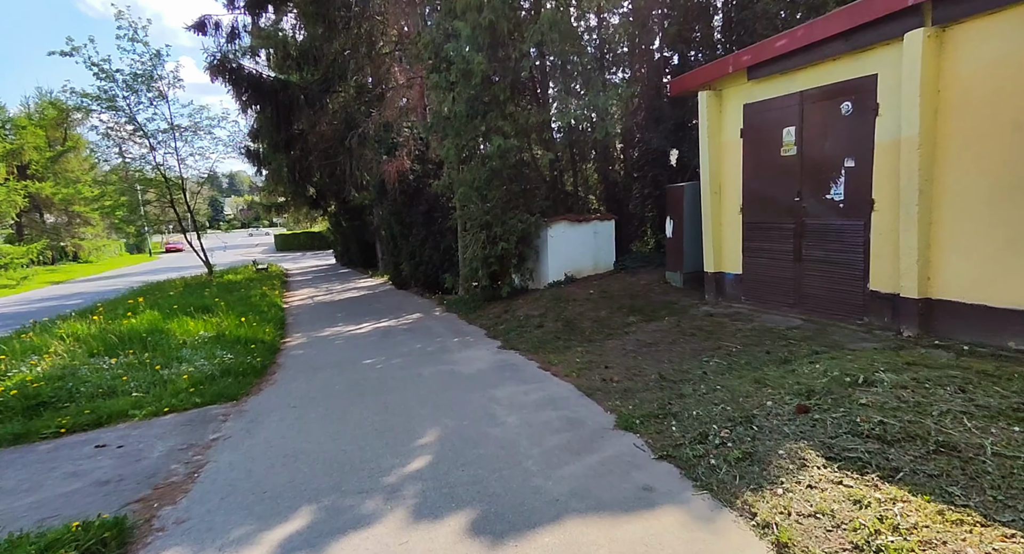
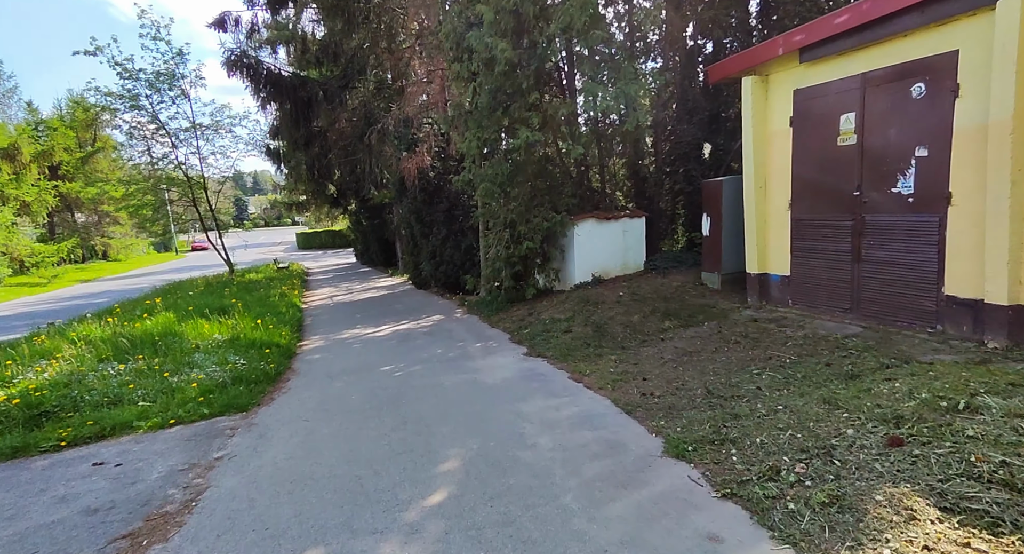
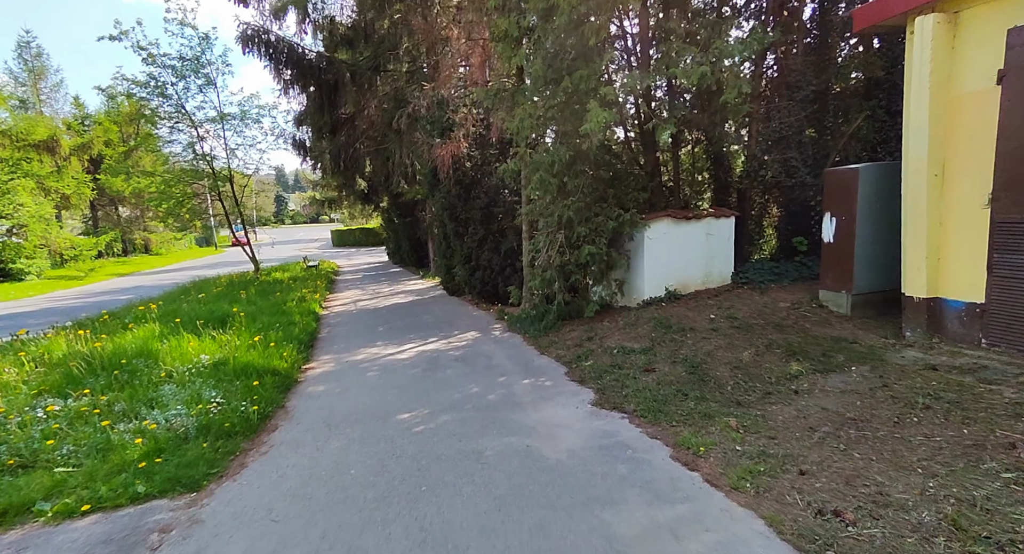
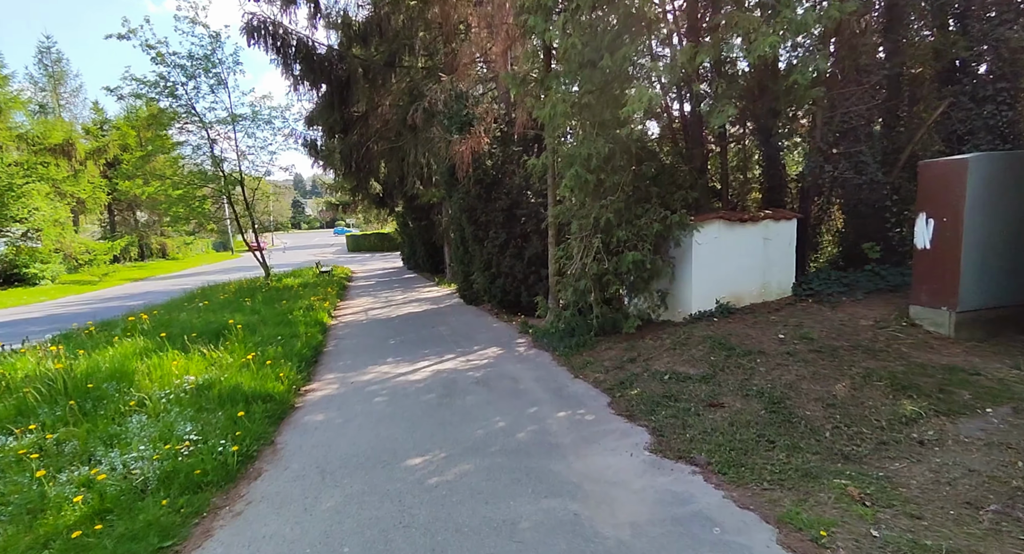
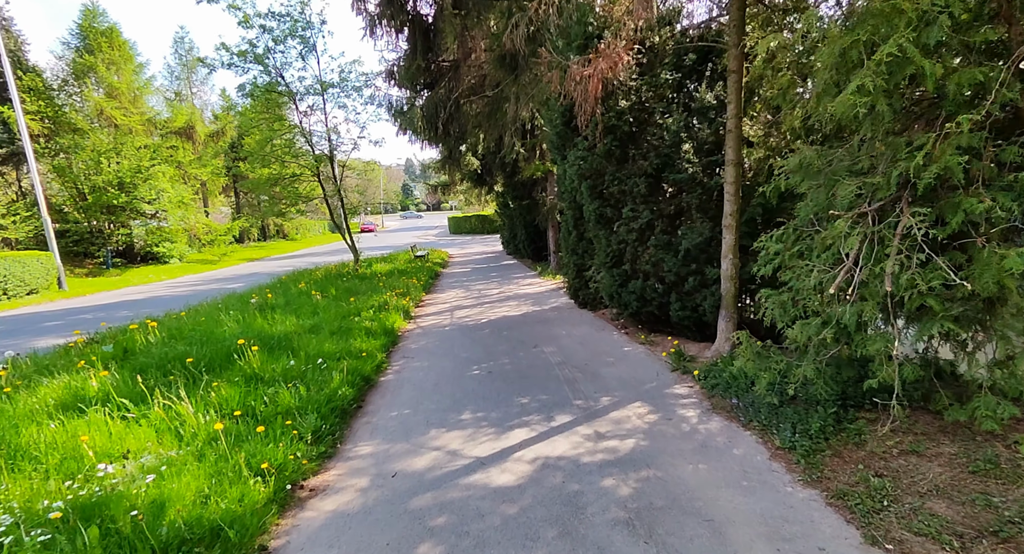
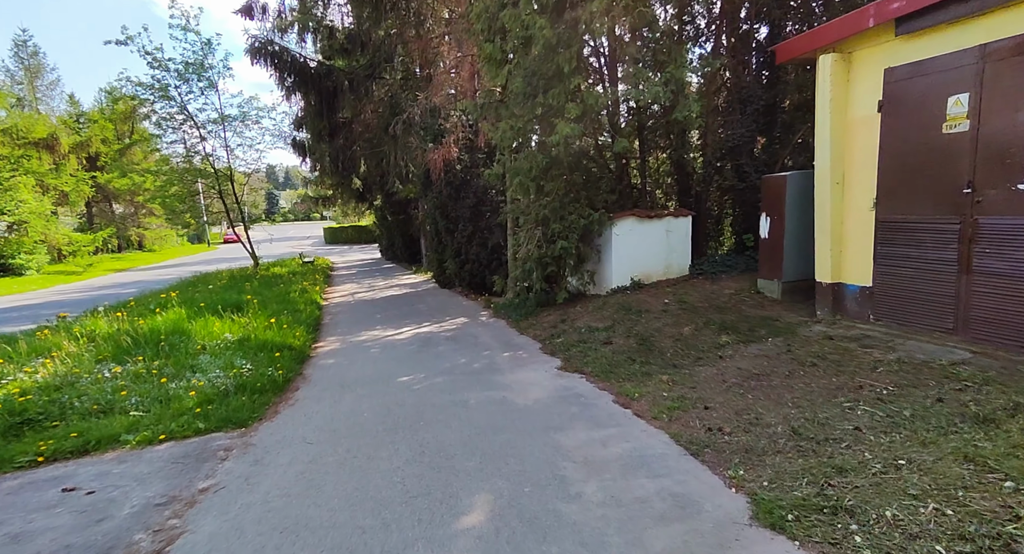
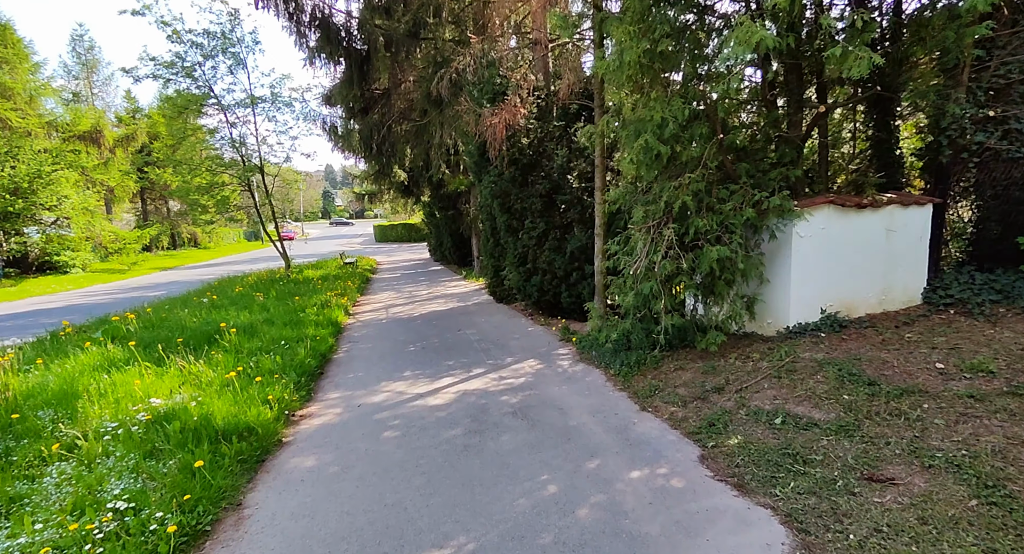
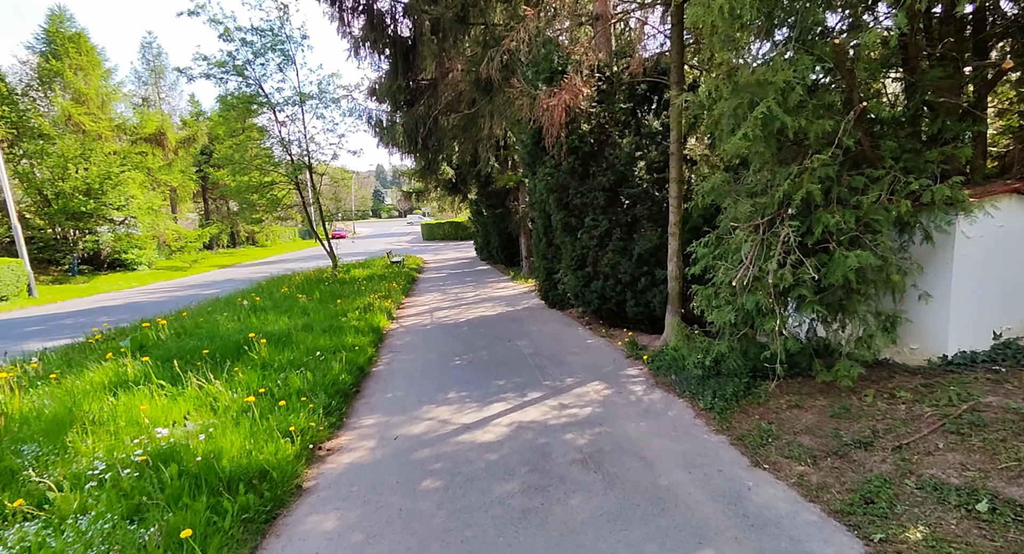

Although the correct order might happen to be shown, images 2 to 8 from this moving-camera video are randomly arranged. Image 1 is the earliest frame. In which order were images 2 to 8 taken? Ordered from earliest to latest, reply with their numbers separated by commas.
2, 6, 3, 4, 7, 8, 5
